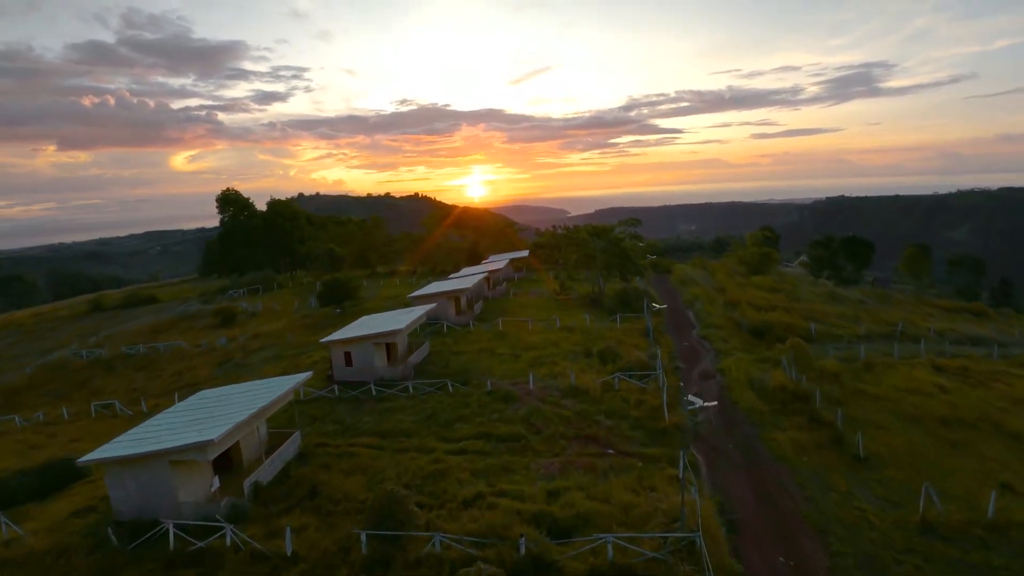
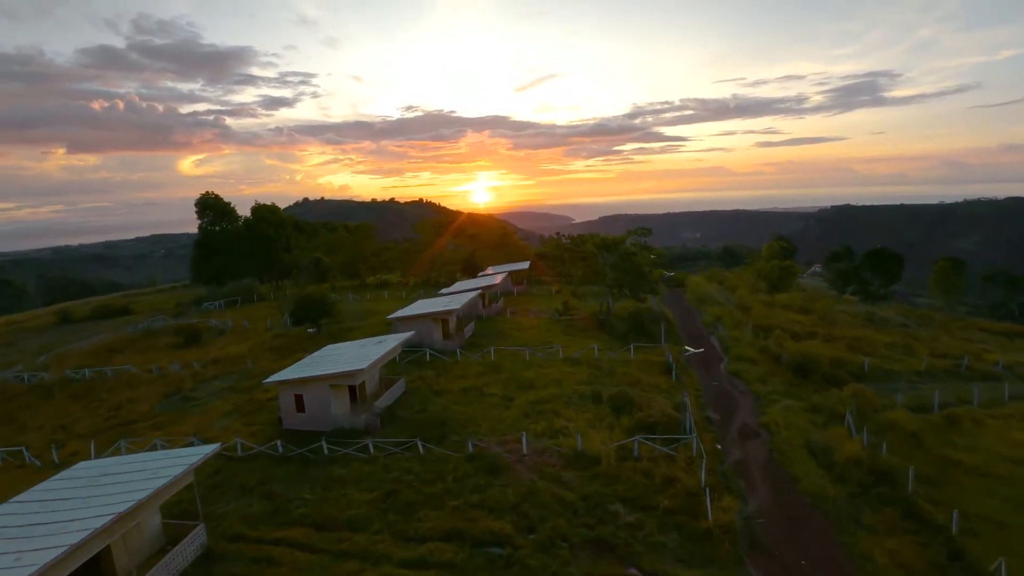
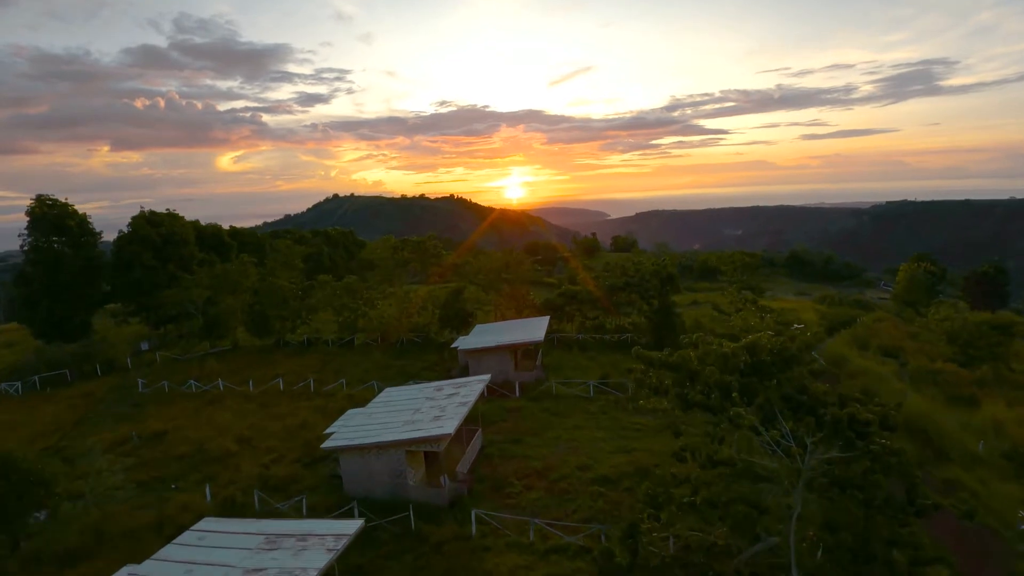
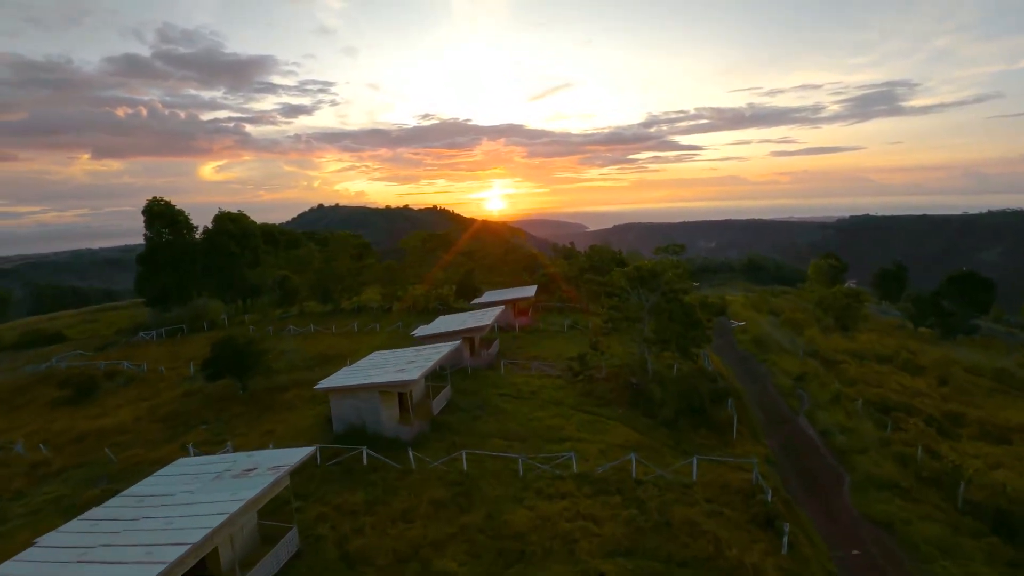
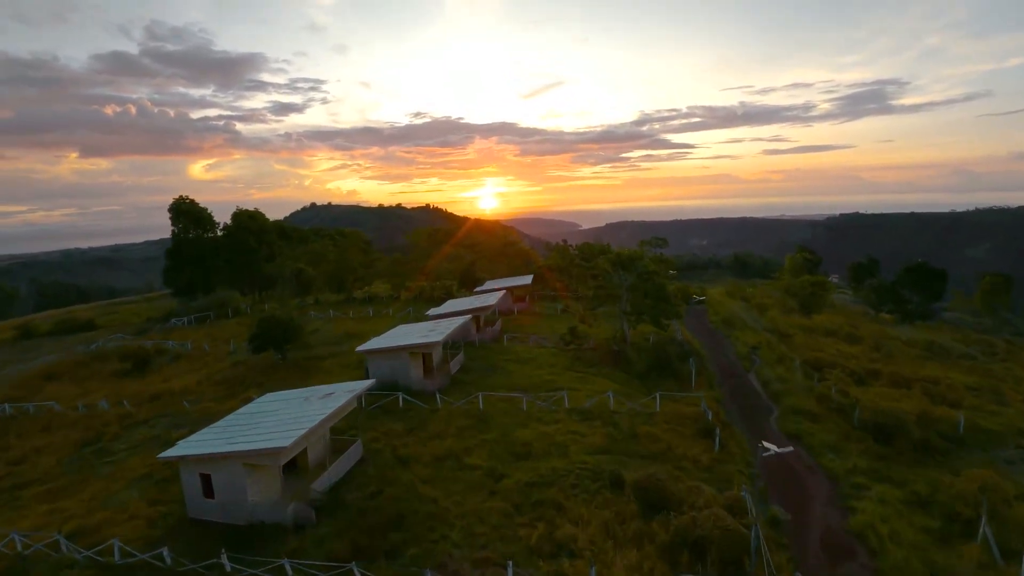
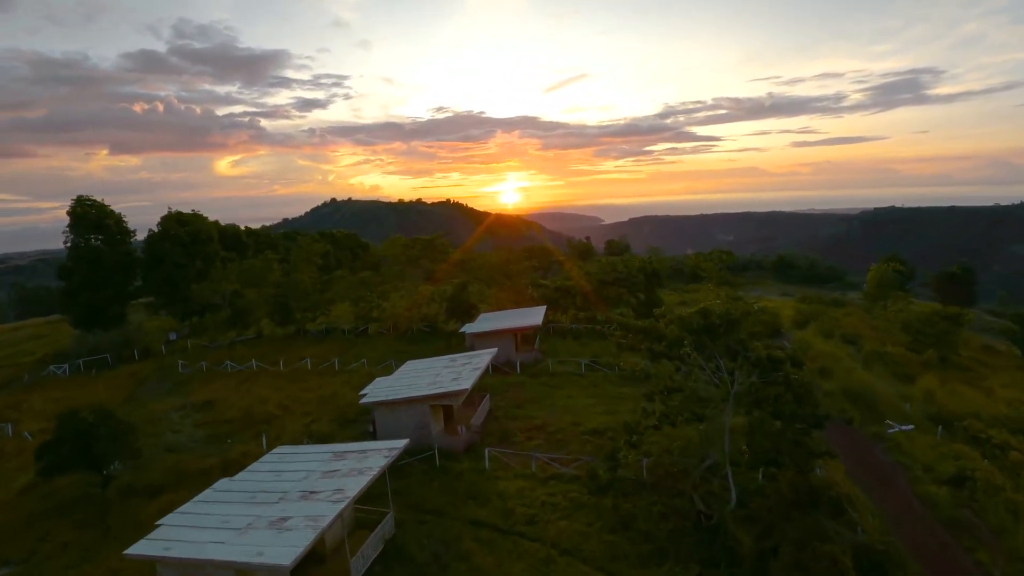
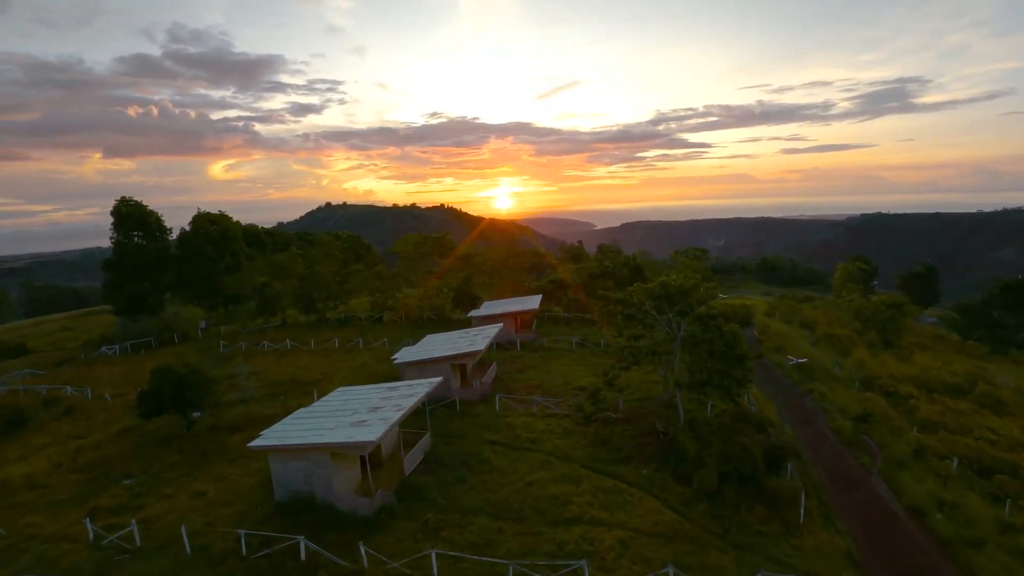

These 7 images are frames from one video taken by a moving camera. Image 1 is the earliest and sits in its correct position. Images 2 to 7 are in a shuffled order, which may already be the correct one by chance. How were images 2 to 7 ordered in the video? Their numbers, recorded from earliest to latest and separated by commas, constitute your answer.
2, 5, 4, 7, 6, 3
